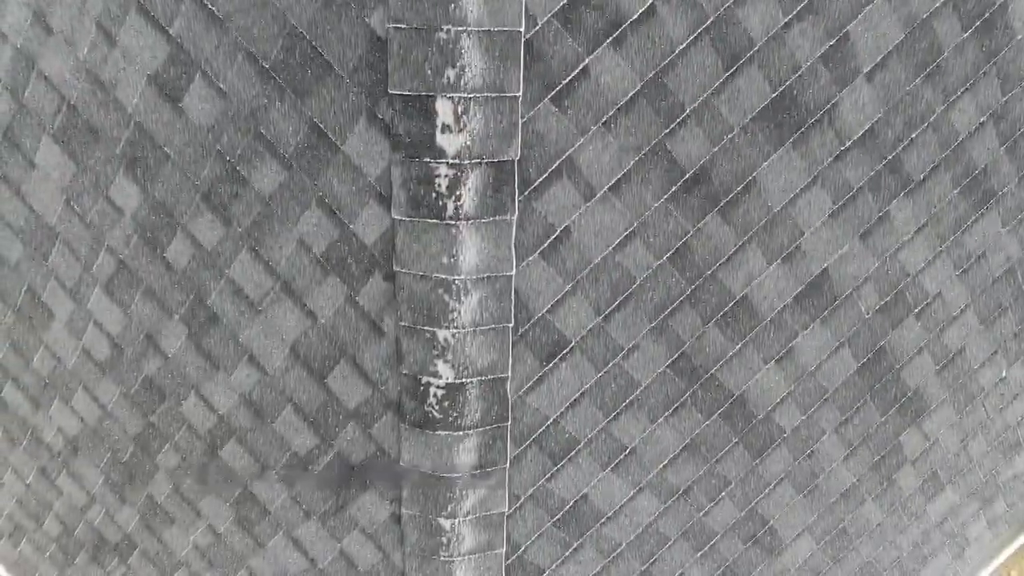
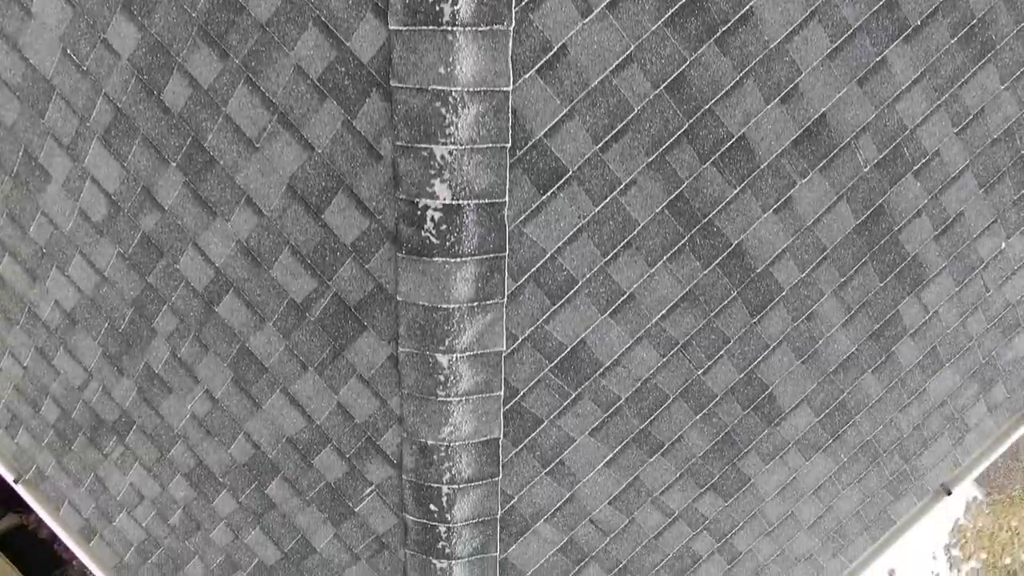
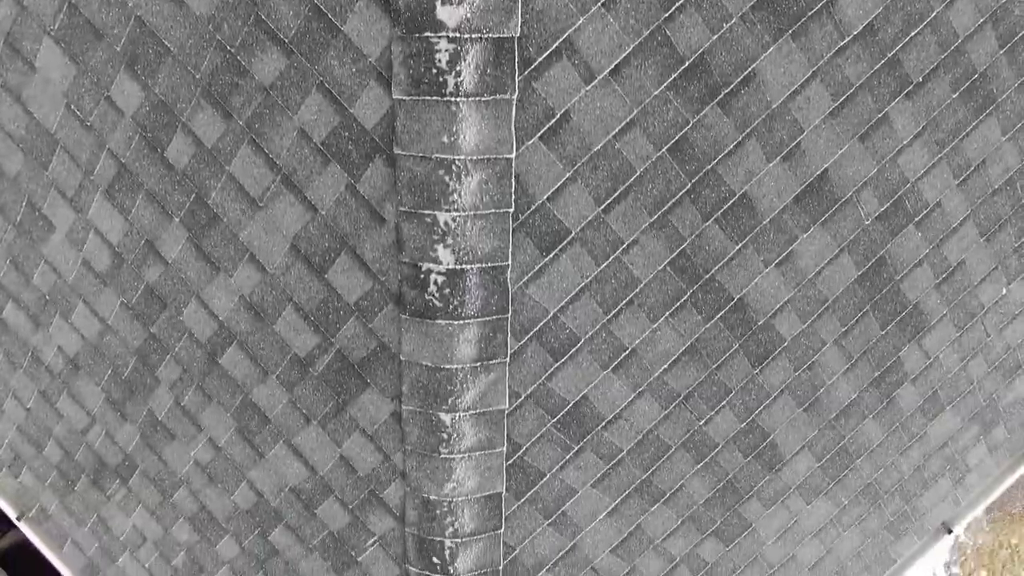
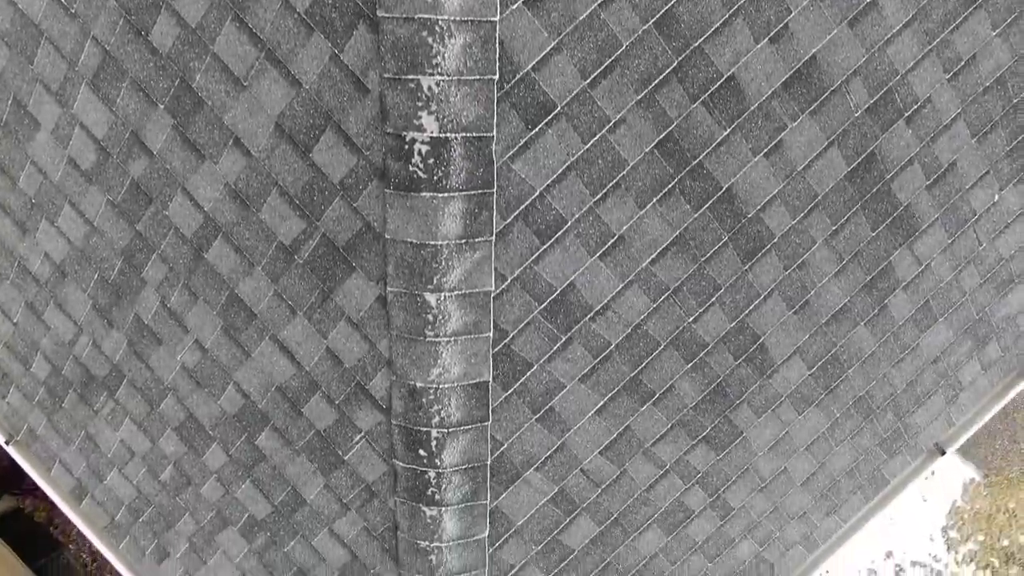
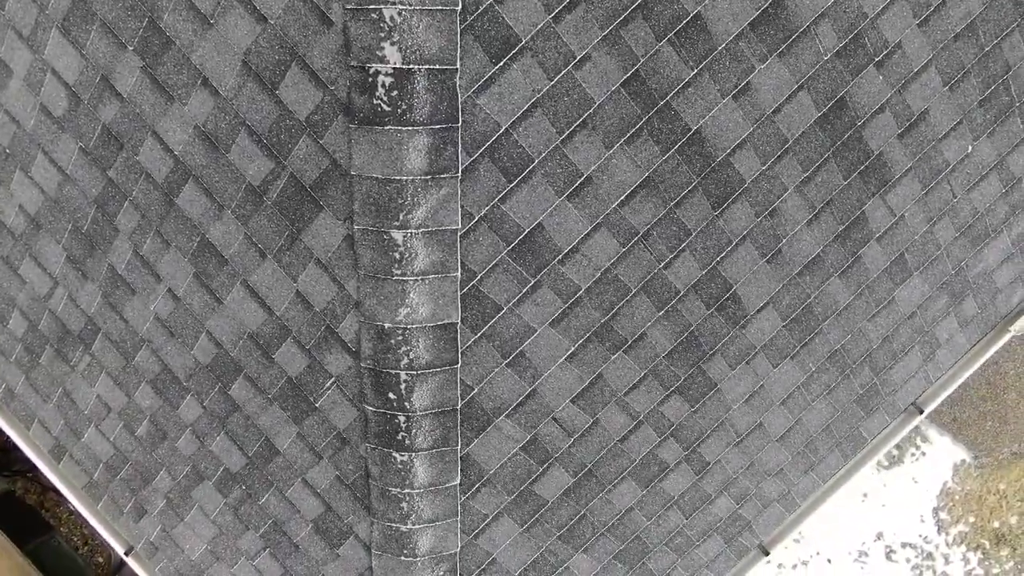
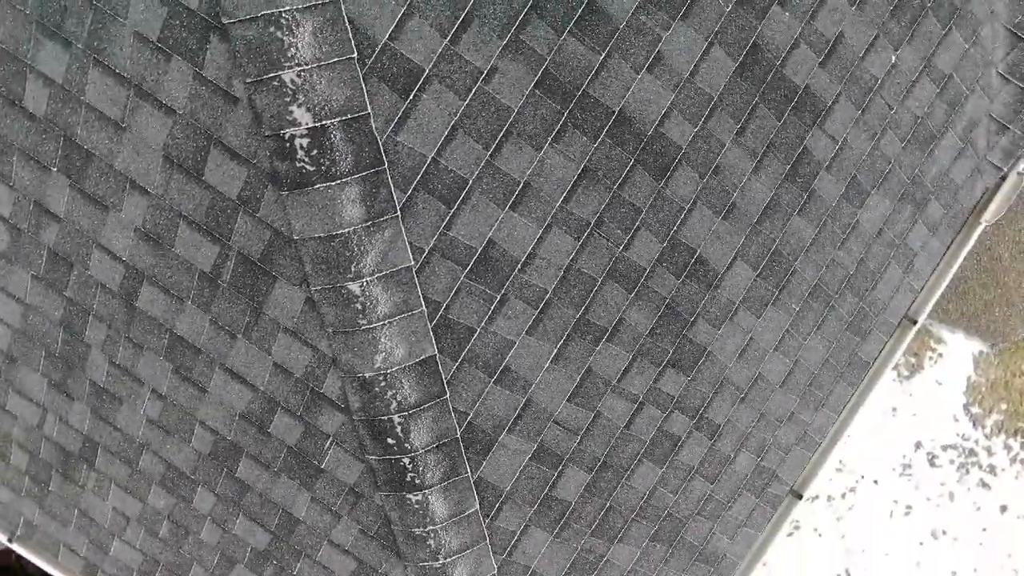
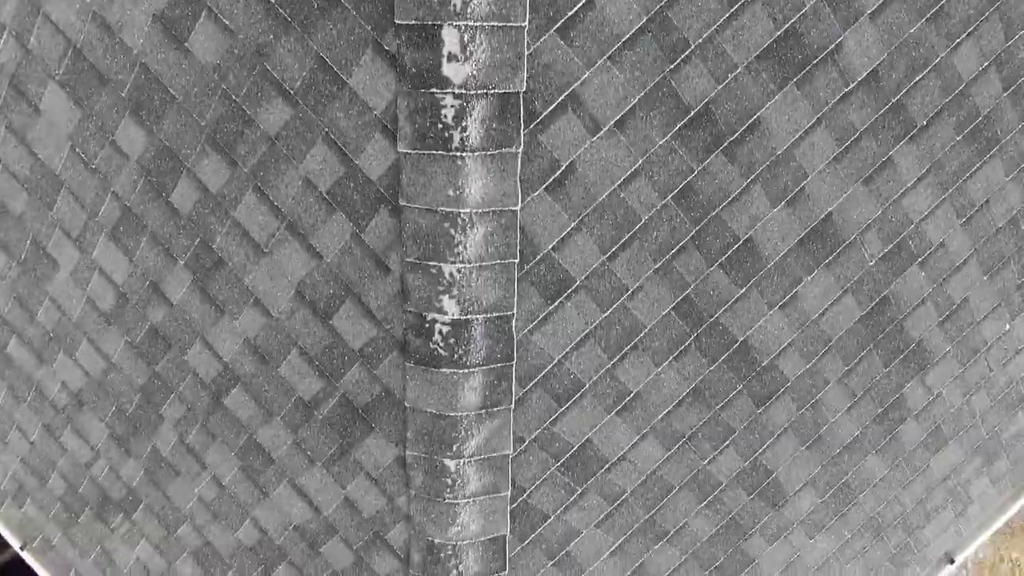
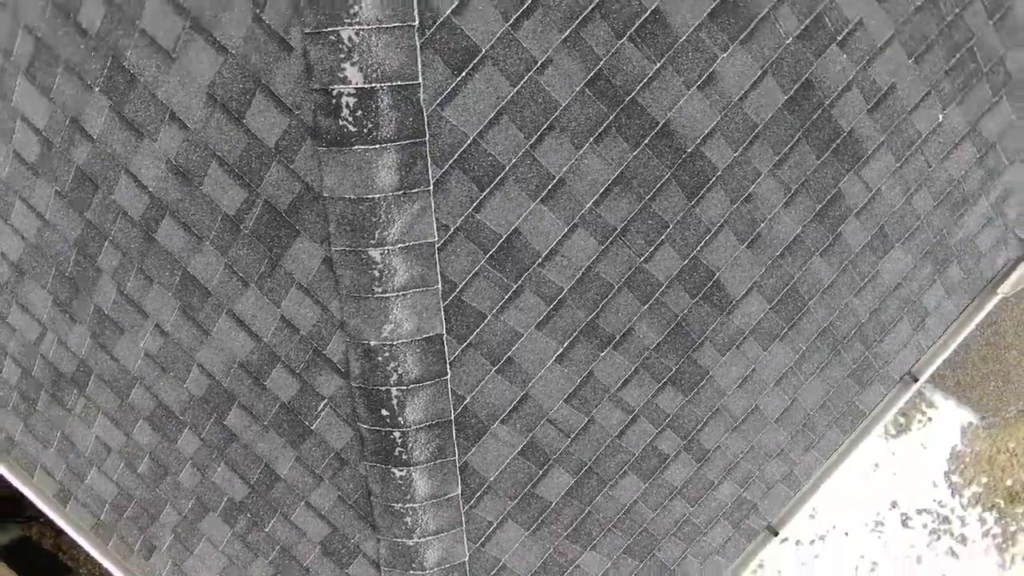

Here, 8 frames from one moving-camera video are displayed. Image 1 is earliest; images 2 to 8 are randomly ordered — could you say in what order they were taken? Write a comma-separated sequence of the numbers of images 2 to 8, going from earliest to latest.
7, 3, 2, 4, 5, 8, 6
